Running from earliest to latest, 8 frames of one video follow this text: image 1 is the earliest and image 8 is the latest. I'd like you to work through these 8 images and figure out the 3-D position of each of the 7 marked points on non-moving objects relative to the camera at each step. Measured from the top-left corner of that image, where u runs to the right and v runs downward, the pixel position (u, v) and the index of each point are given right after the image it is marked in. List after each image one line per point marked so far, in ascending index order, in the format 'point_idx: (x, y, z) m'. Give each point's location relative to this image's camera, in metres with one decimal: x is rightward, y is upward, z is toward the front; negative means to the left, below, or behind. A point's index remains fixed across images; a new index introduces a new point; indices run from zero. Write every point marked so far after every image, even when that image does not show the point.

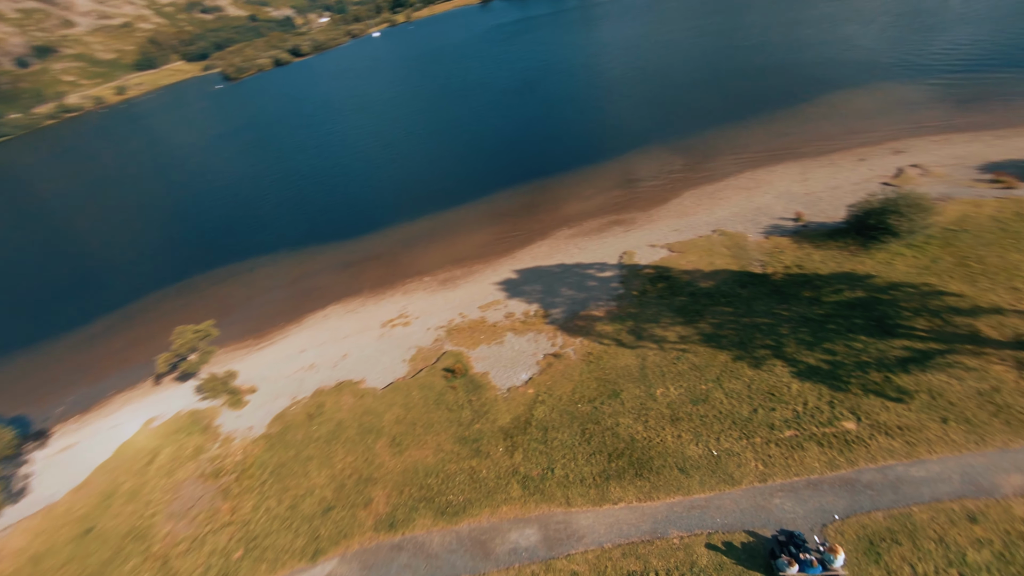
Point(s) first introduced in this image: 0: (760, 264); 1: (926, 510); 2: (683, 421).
0: (+10.7, +1.1, +19.2) m
1: (+9.6, -5.2, +10.6) m
2: (+5.3, -4.1, +14.0) m
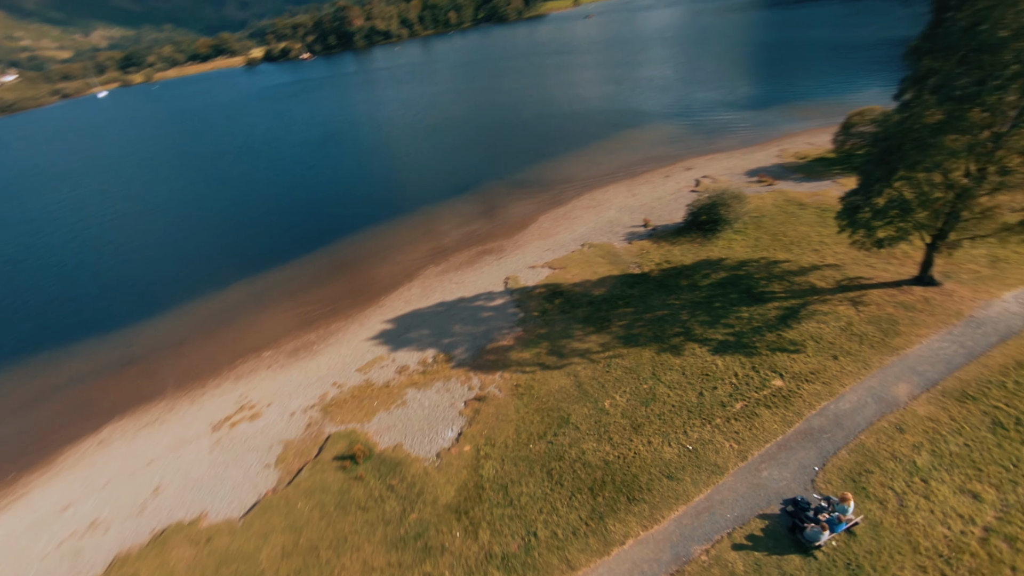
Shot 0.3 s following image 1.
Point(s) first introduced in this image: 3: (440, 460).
0: (+5.6, +1.0, +20.6) m
1: (+9.3, -3.8, +11.9) m
2: (+3.9, -4.0, +13.3) m
3: (-2.2, -5.2, +13.9) m
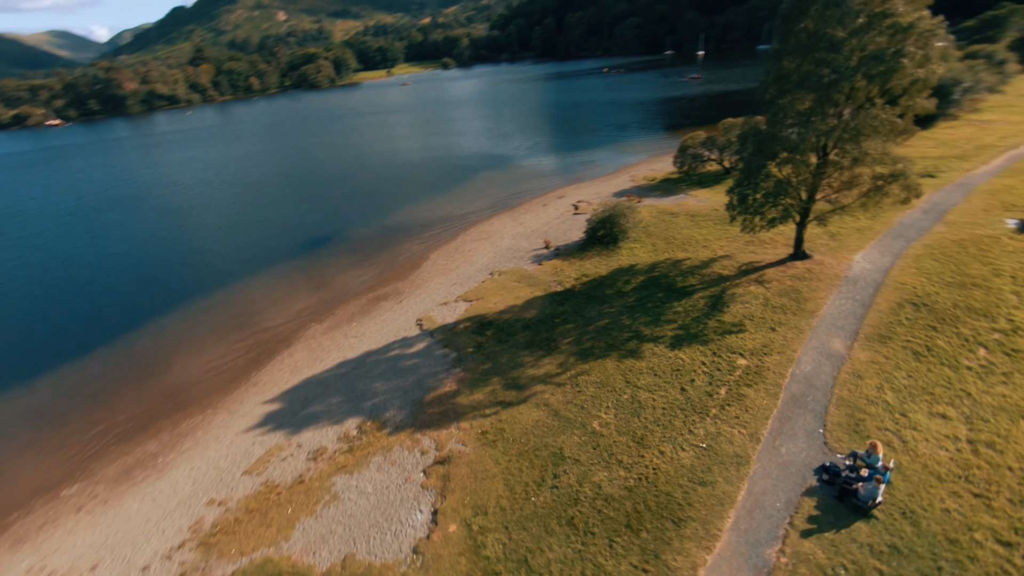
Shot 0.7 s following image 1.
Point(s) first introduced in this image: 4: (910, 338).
0: (+1.8, +0.2, +19.8) m
1: (+9.0, -2.7, +12.5) m
2: (+3.6, -3.9, +11.9) m
3: (-2.0, -6.0, +10.2) m
4: (+12.0, -1.5, +13.9) m
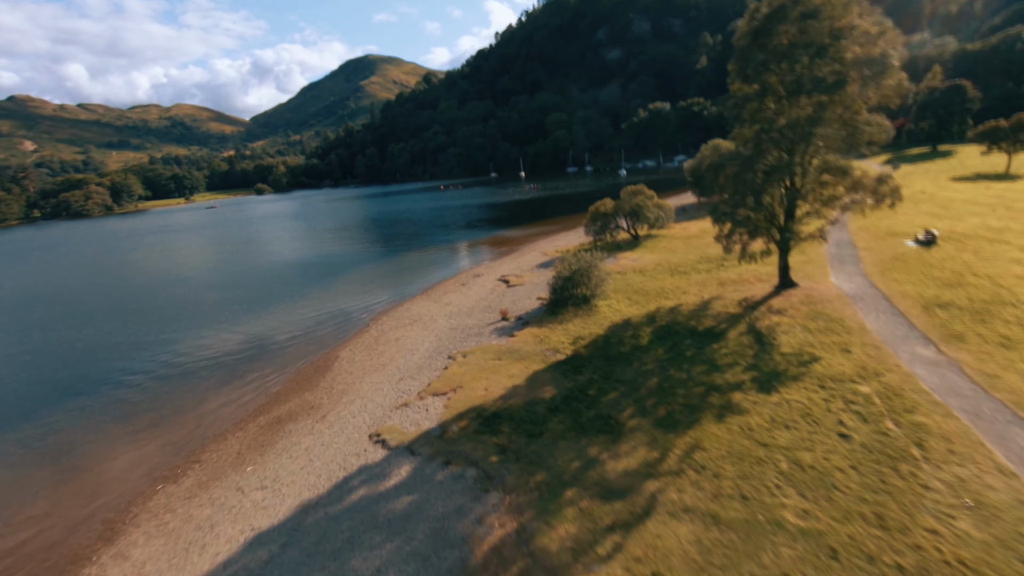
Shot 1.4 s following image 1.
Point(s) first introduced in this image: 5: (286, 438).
0: (+1.2, -2.1, +14.9) m
1: (+10.8, -2.3, +10.3) m
2: (+6.2, -3.7, +7.5) m
3: (+1.9, -5.7, +3.4) m
4: (+13.0, -1.3, +12.9) m
5: (-6.1, -4.1, +12.4) m
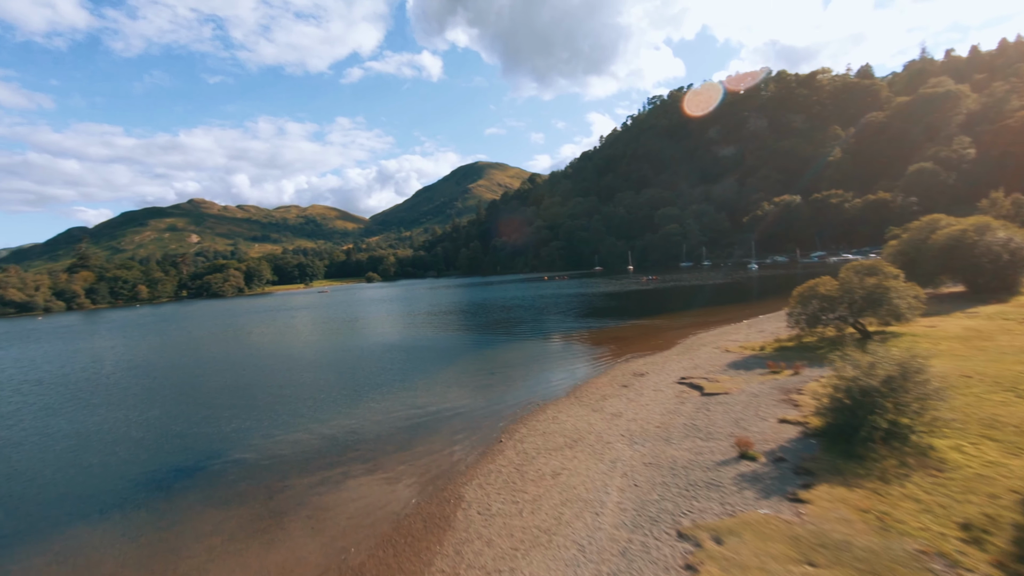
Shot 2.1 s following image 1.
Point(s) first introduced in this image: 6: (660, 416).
0: (+6.1, -3.9, +6.6) m
1: (+14.7, -3.5, +0.3) m
2: (+9.5, -4.1, -1.8) m
3: (+4.5, -5.0, -5.3) m
4: (+17.3, -3.1, +2.6) m
5: (-1.7, -5.2, +5.2) m
6: (+4.3, -3.7, +13.4) m
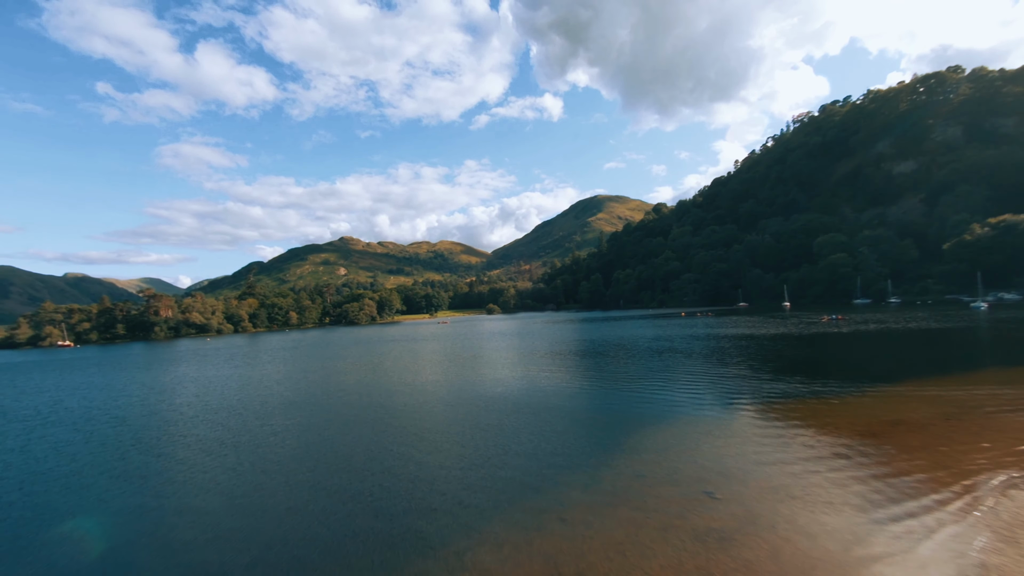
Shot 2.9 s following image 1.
0: (+8.0, -4.0, -4.2) m
1: (+14.8, -3.2, -12.4) m
2: (+9.2, -3.6, -13.2) m
3: (+3.5, -4.2, -15.4) m
4: (+17.9, -3.0, -10.8) m
5: (+0.1, -5.1, -3.7) m
6: (+8.0, -4.3, +2.8) m
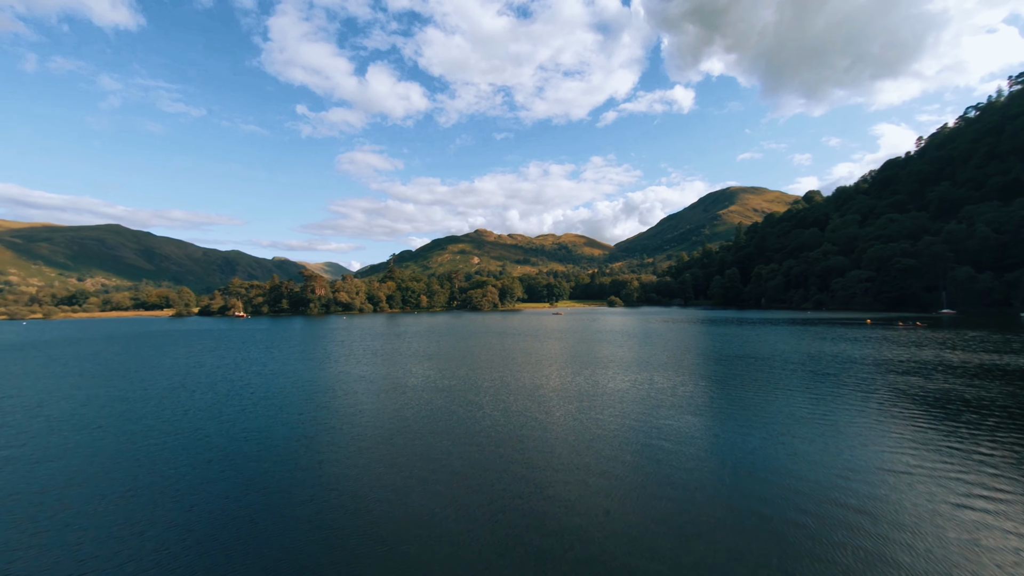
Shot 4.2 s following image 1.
0: (+7.4, -4.6, -15.6) m
1: (+11.9, -4.1, -25.2) m
2: (+6.3, -4.3, -24.6) m
3: (+0.2, -4.7, -25.2) m
4: (+15.3, -4.0, -24.5) m
5: (-0.1, -5.3, -13.0) m
6: (+9.2, -4.7, -8.8) m
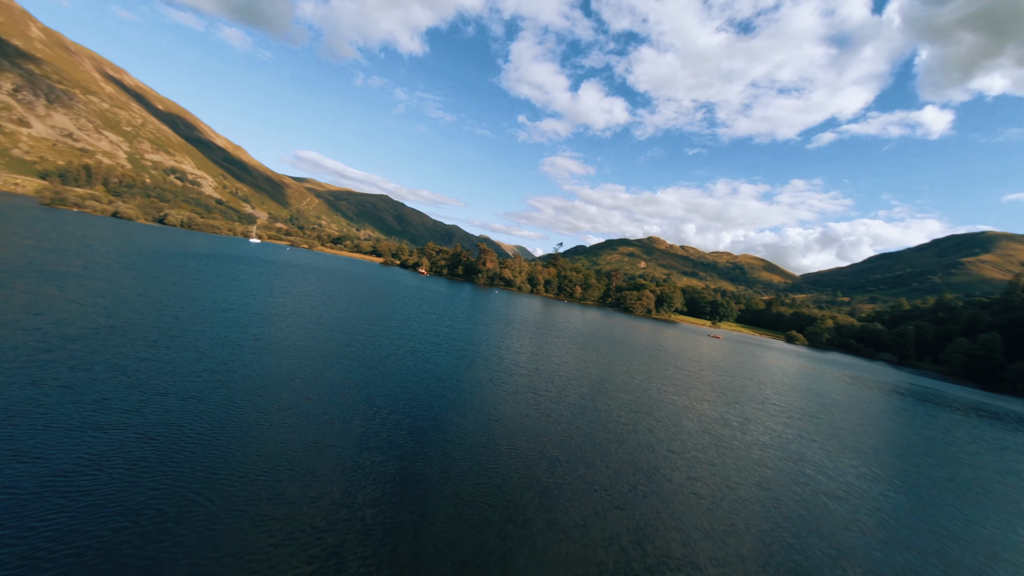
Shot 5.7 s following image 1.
0: (-3.8, -6.4, -50.1) m
1: (-2.7, -6.7, -60.7) m
2: (-7.7, -5.8, -58.2) m
3: (-13.7, -4.9, -56.8) m
4: (+0.7, -7.3, -61.1) m
5: (-10.1, -5.7, -45.2) m
6: (+0.1, -7.1, -44.2) m
